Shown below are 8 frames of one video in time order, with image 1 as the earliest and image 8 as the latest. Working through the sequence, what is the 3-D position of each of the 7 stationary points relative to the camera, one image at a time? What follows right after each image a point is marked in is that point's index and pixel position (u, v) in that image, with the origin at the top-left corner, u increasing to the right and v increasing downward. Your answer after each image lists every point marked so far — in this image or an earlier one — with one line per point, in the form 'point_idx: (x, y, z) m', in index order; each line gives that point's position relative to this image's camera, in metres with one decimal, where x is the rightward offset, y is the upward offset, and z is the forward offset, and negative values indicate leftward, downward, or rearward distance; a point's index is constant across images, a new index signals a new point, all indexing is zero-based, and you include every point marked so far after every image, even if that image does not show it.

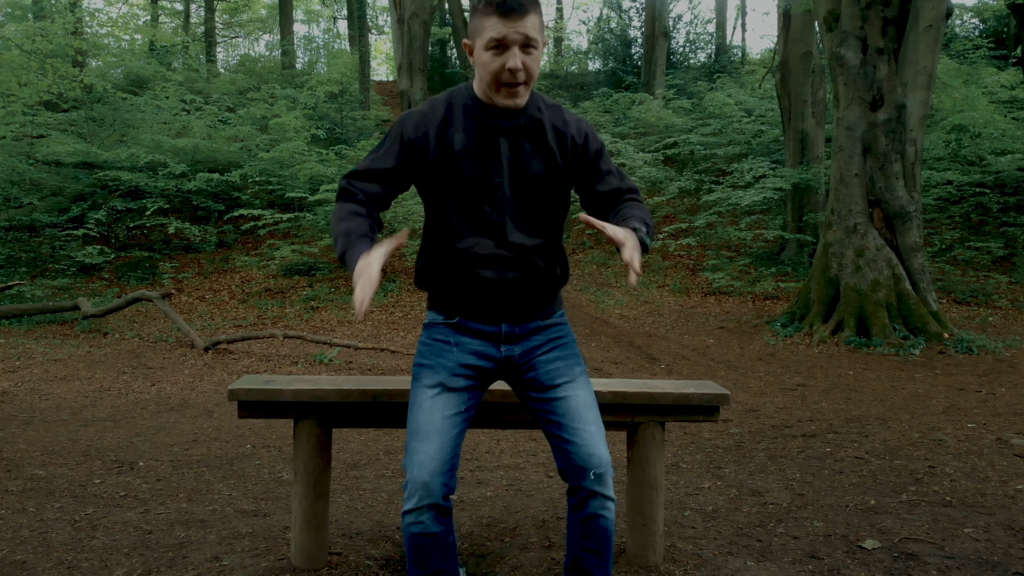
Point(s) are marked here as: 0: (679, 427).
0: (+0.7, -0.5, +3.2) m
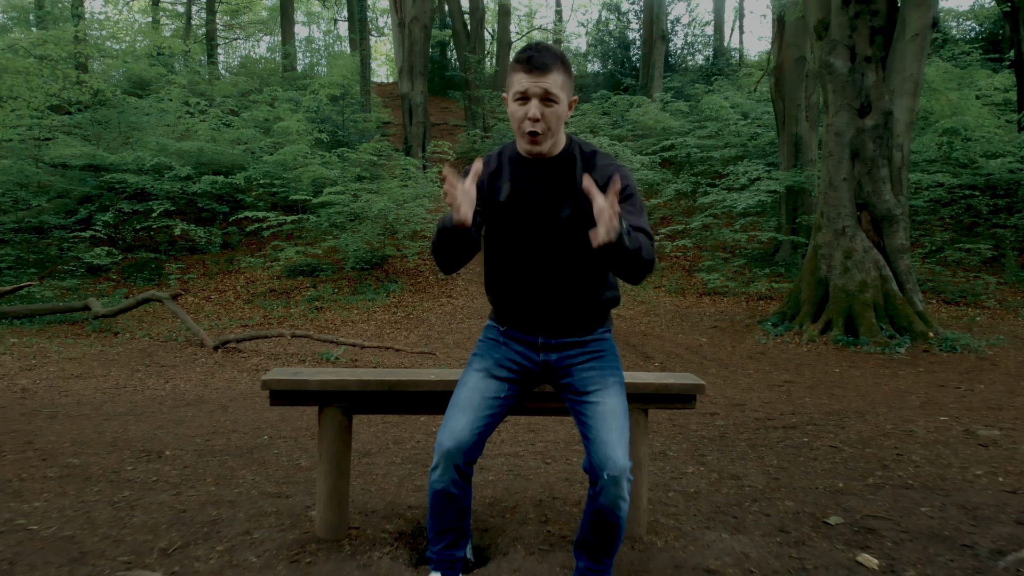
0: (+0.7, -0.6, +3.4) m
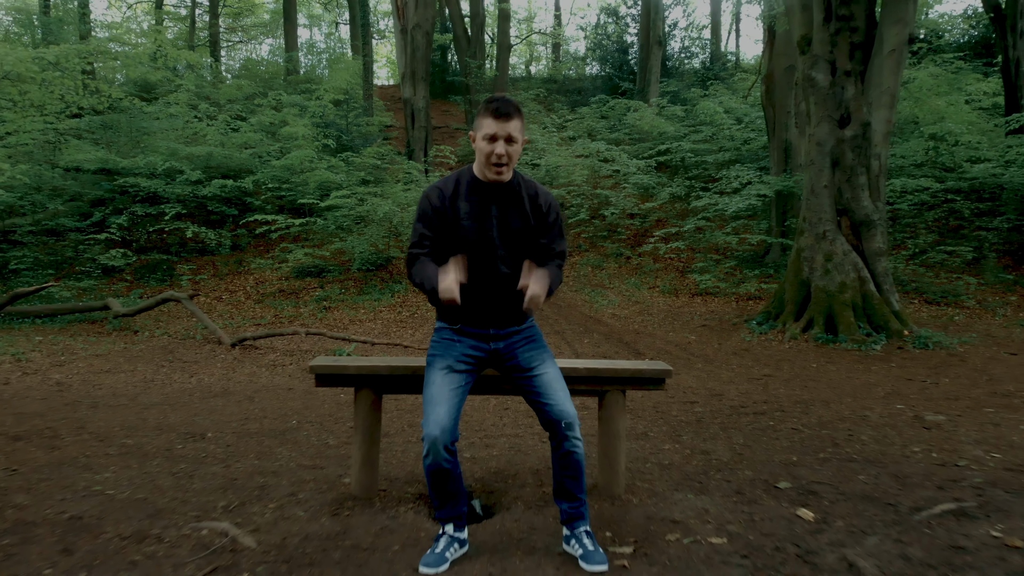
0: (+0.7, -0.6, +3.8) m
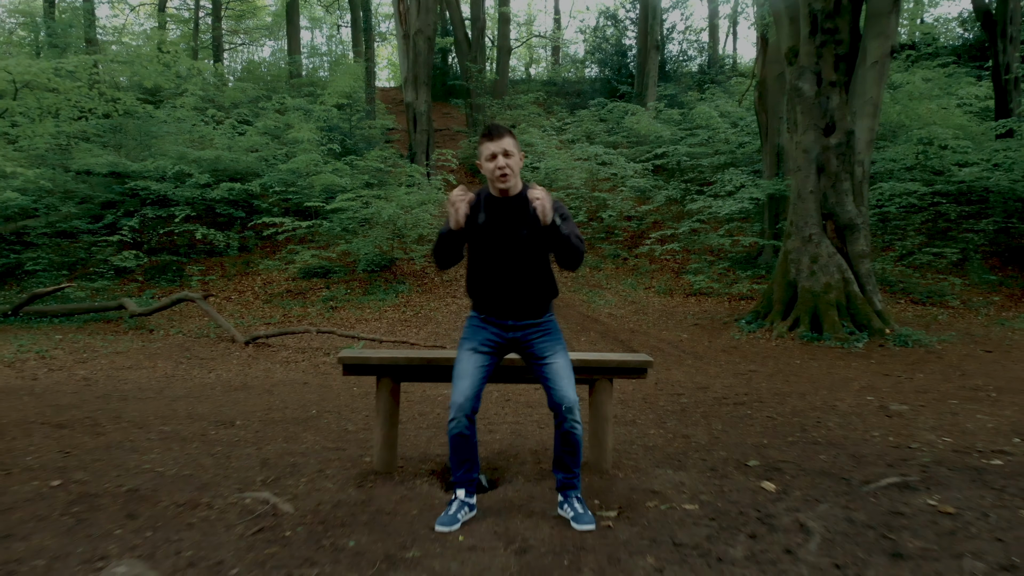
0: (+0.7, -0.6, +4.2) m
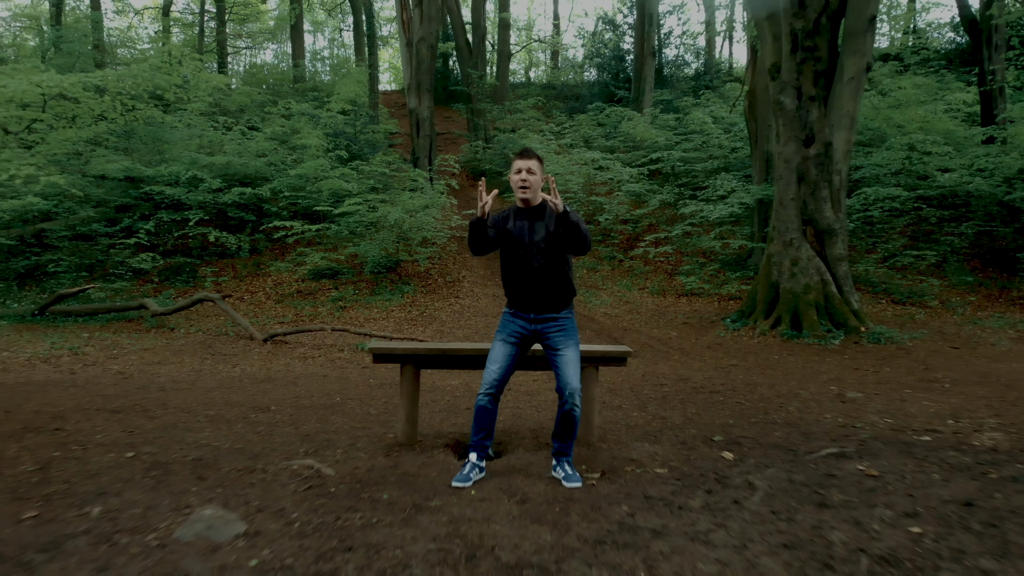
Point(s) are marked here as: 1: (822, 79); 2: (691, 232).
0: (+0.7, -0.6, +4.7) m
1: (+3.0, +2.0, +7.7) m
2: (+2.8, +0.9, +12.5) m
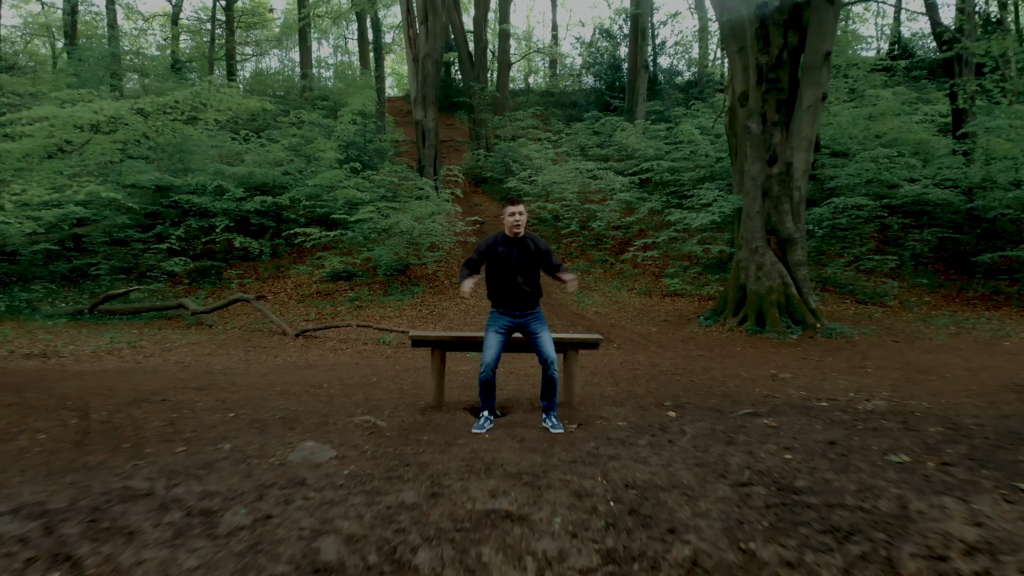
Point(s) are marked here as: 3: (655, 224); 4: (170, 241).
0: (+0.7, -0.6, +5.8) m
1: (+3.0, +2.0, +8.8) m
2: (+2.8, +0.9, +13.6) m
3: (+2.7, +1.2, +15.1) m
4: (-5.8, +0.8, +13.7) m
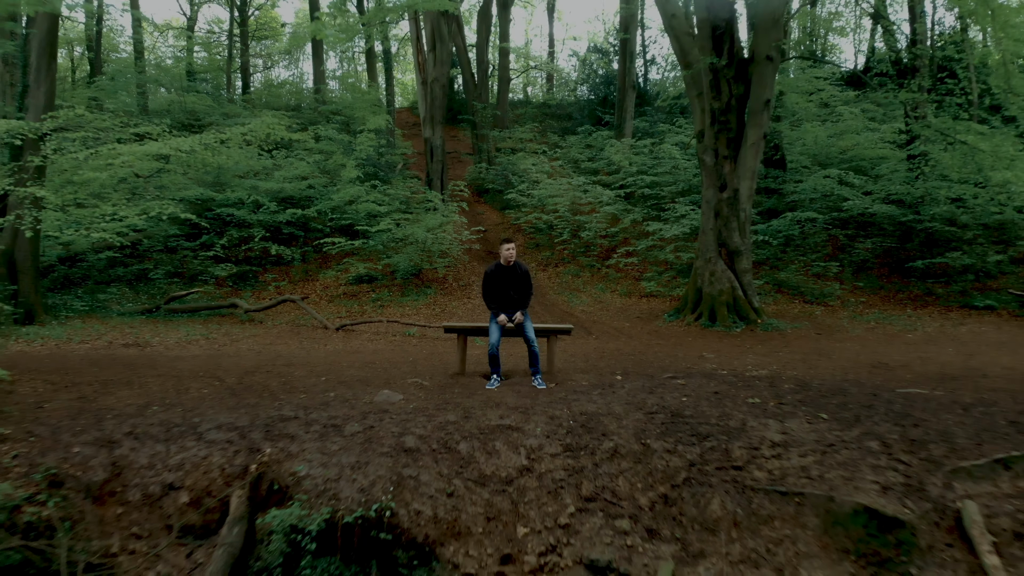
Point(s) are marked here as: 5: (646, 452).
0: (+0.7, -0.6, +7.8) m
1: (+3.0, +2.0, +10.9) m
2: (+2.8, +0.8, +15.6) m
3: (+2.7, +1.2, +17.2) m
4: (-5.8, +0.8, +15.7) m
5: (+0.8, -1.0, +4.8) m
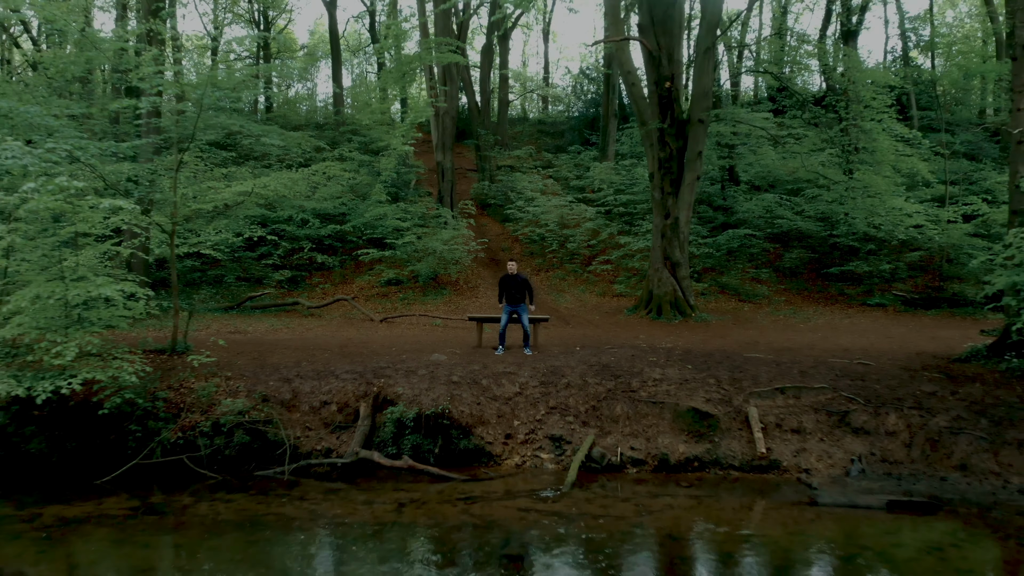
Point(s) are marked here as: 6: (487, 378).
0: (+0.7, -0.7, +11.7) m
1: (+3.0, +1.9, +14.8) m
2: (+2.7, +0.8, +19.5) m
3: (+2.6, +1.1, +21.1) m
4: (-5.9, +0.7, +19.6) m
5: (+0.8, -1.0, +8.7) m
6: (-0.3, -1.0, +8.8) m
